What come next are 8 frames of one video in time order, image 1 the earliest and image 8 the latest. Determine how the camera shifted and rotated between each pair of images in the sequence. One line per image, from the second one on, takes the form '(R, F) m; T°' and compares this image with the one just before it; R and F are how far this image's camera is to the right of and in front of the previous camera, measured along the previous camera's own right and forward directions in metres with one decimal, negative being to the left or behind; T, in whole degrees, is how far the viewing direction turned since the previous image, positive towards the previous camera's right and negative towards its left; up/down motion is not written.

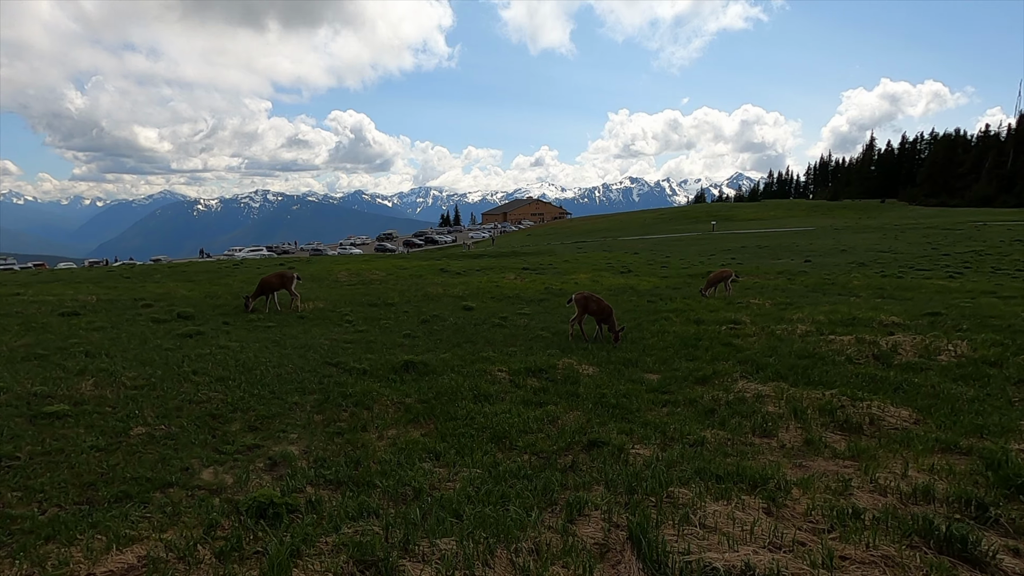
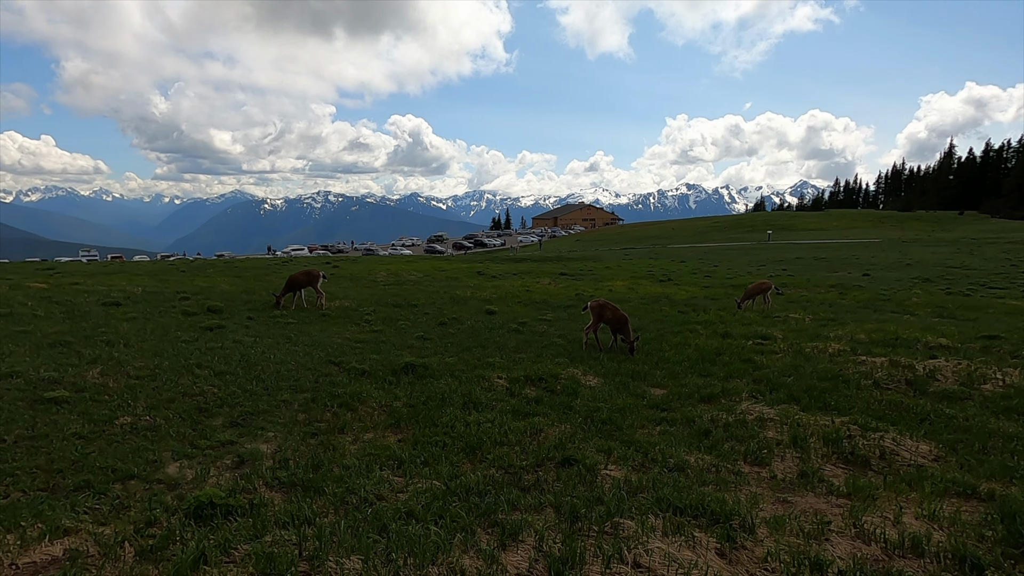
(+1.3, +0.5) m; -5°
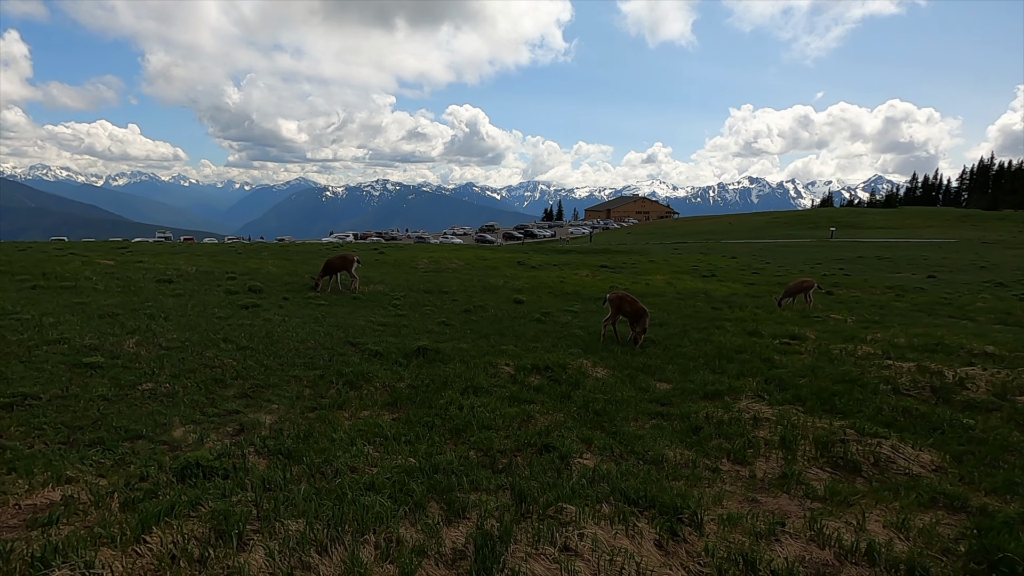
(+1.1, -0.1) m; -5°
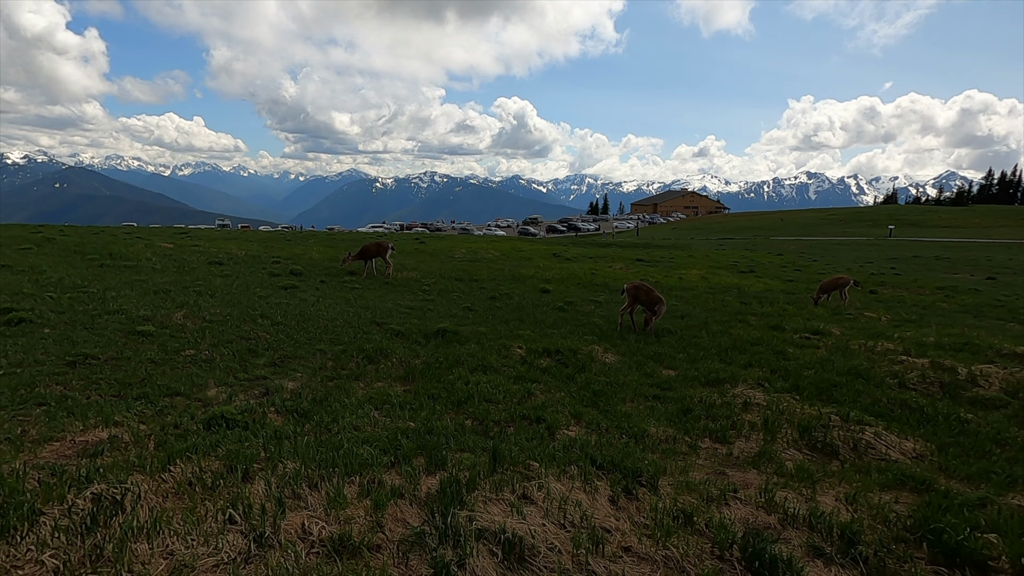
(+0.8, -0.6) m; -5°
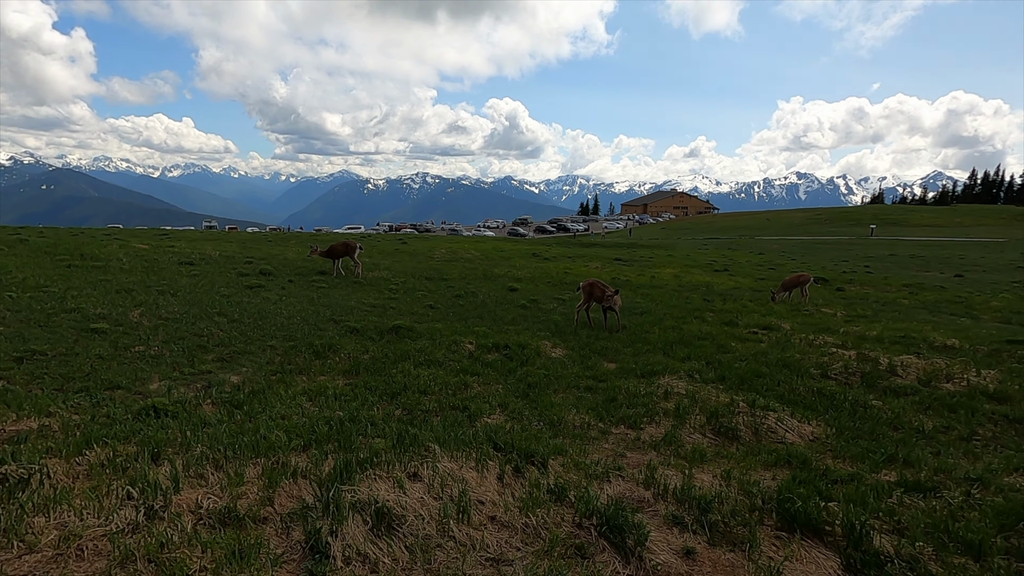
(+1.2, -0.5) m; +1°
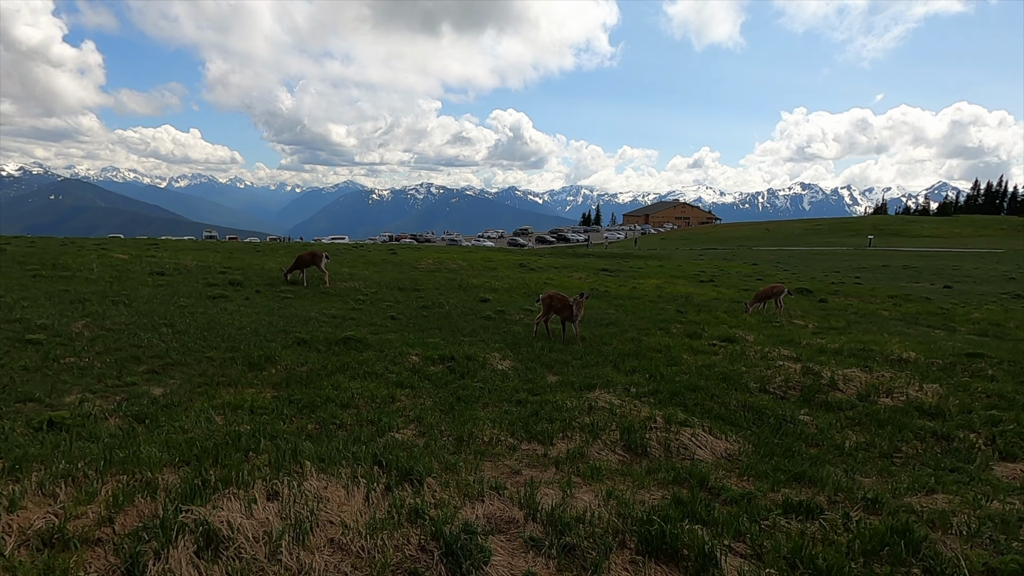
(+1.6, +0.2) m; 0°
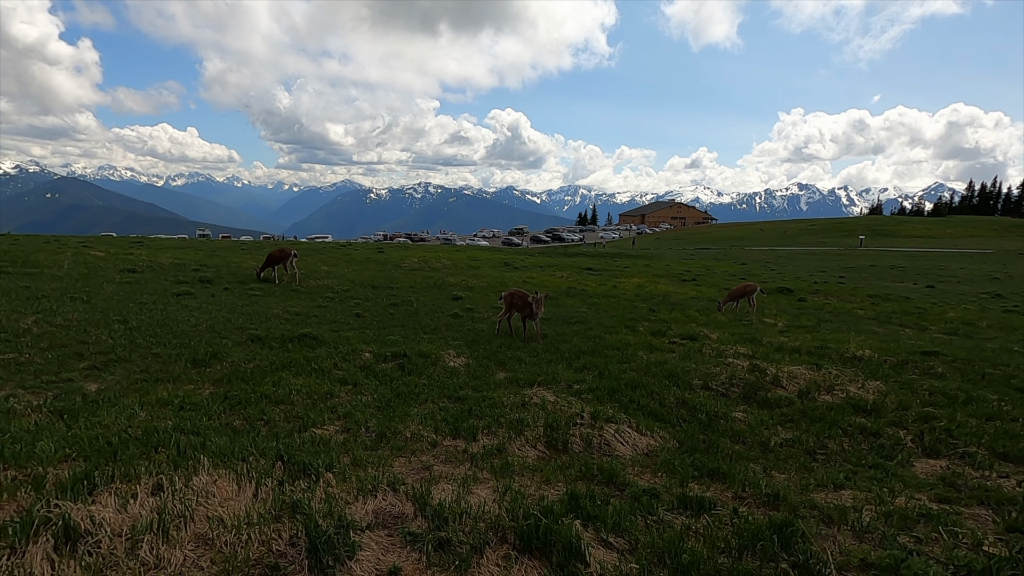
(+1.3, +0.1) m; 0°
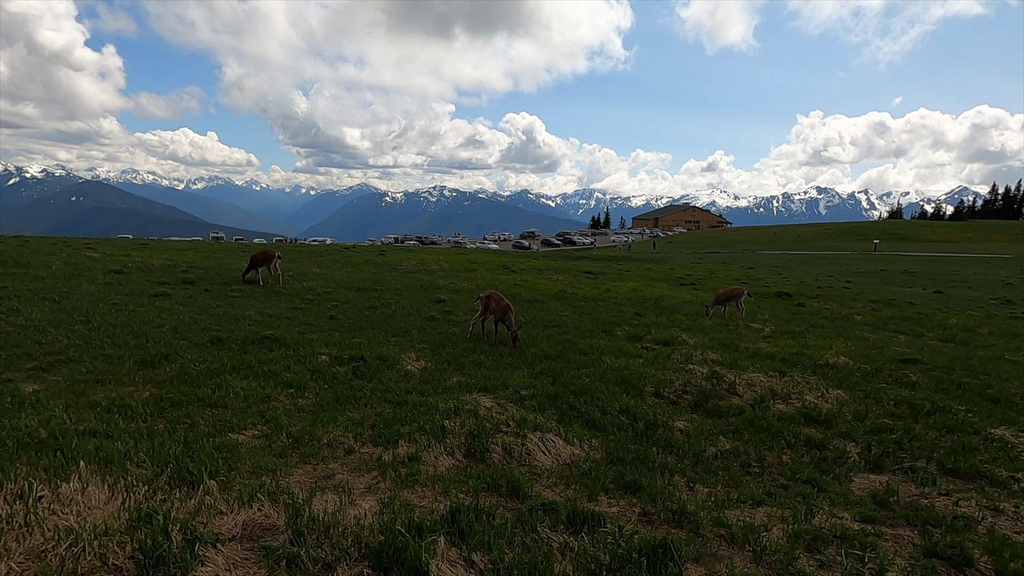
(+1.5, +0.4) m; -1°
